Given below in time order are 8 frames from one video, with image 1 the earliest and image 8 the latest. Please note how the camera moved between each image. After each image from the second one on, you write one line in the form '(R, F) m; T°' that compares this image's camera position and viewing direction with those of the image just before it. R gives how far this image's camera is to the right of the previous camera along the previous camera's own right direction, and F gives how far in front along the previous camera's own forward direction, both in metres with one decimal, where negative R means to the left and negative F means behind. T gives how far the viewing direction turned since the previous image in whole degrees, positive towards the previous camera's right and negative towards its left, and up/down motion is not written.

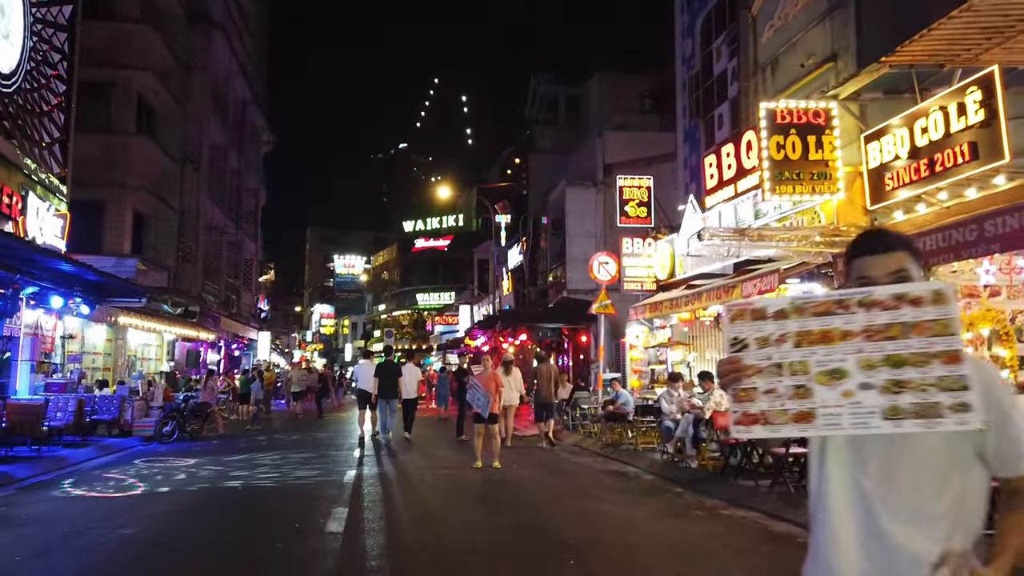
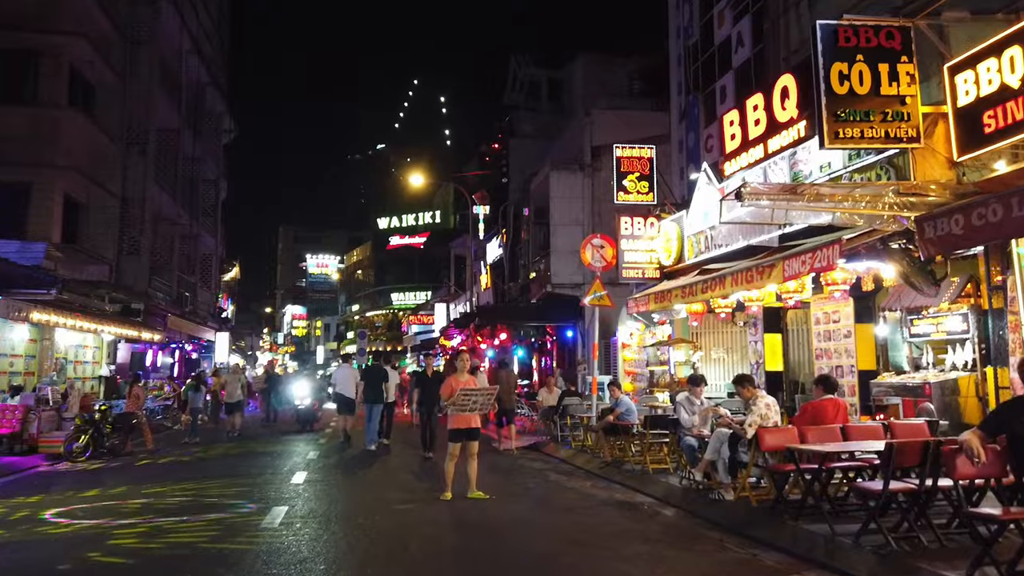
(0.0, +3.0) m; +2°
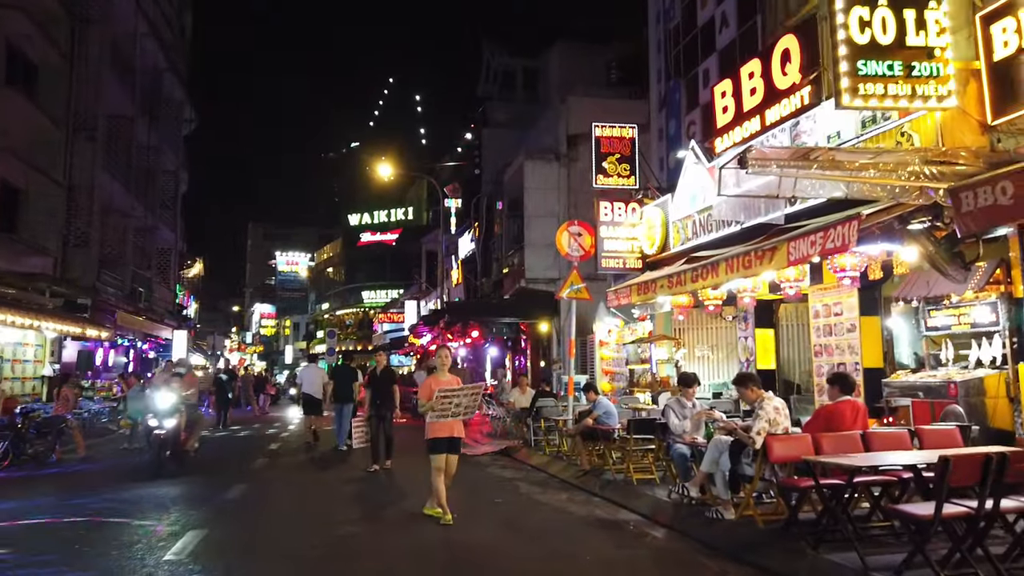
(+0.1, +1.4) m; +2°
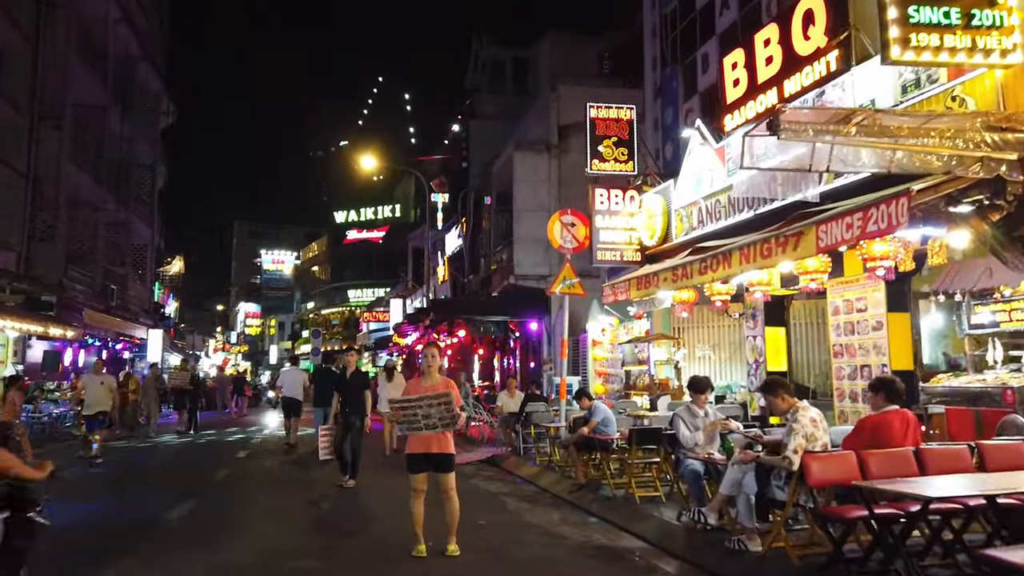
(0.0, +1.3) m; +1°
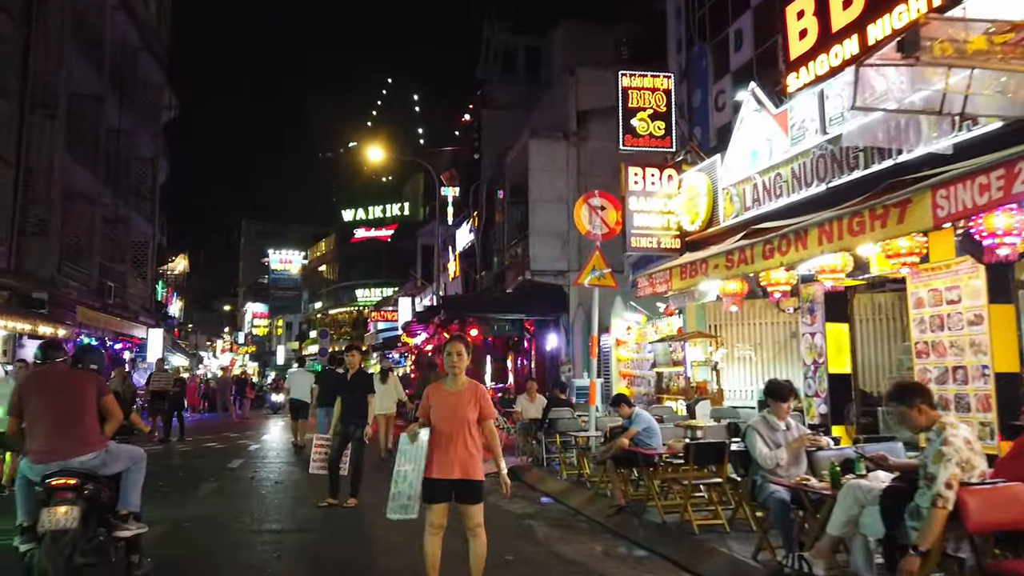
(-0.2, +1.6) m; -1°
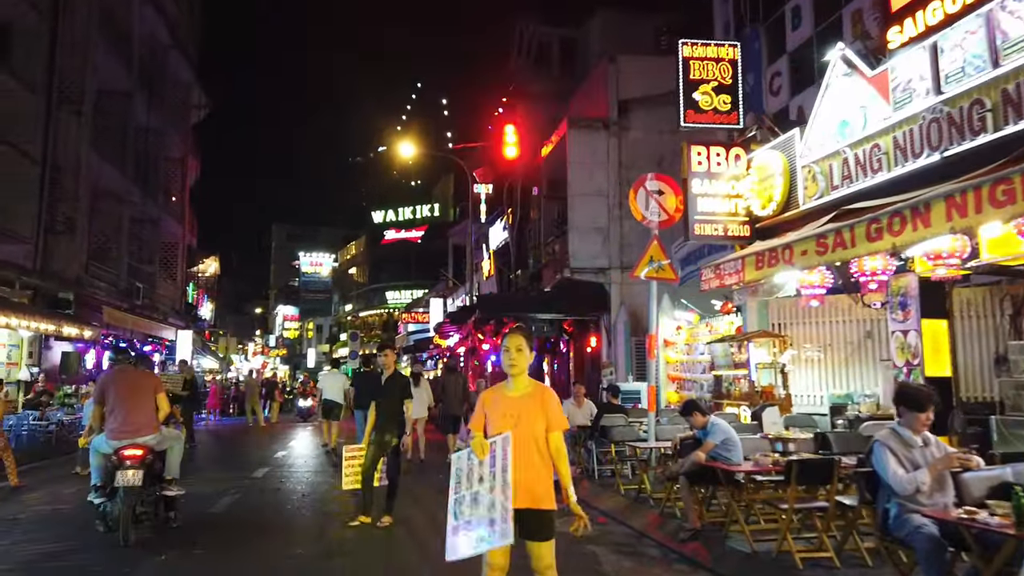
(-0.3, +1.2) m; -2°
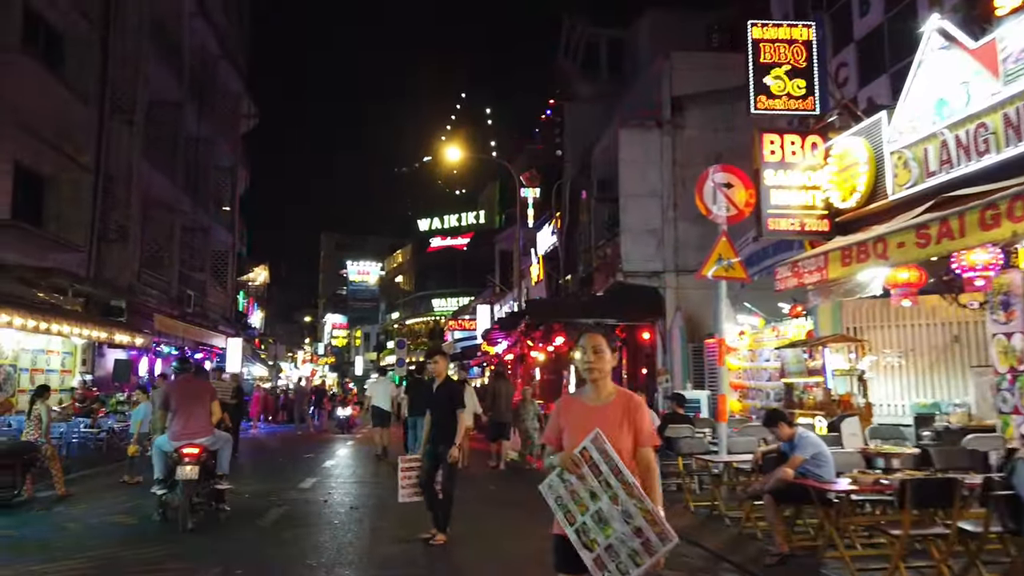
(-0.2, +0.7) m; -3°
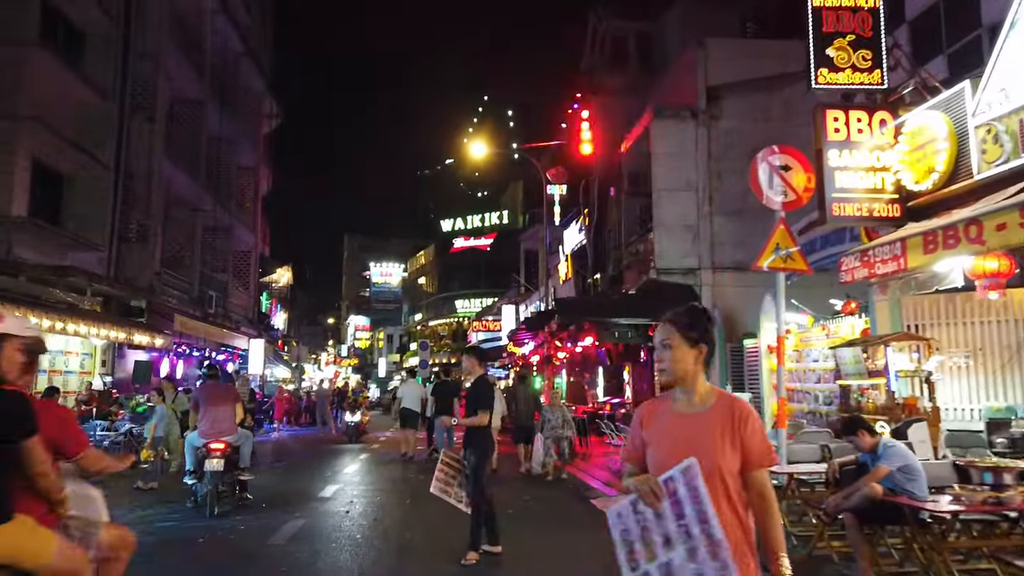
(-0.2, +0.9) m; -2°
